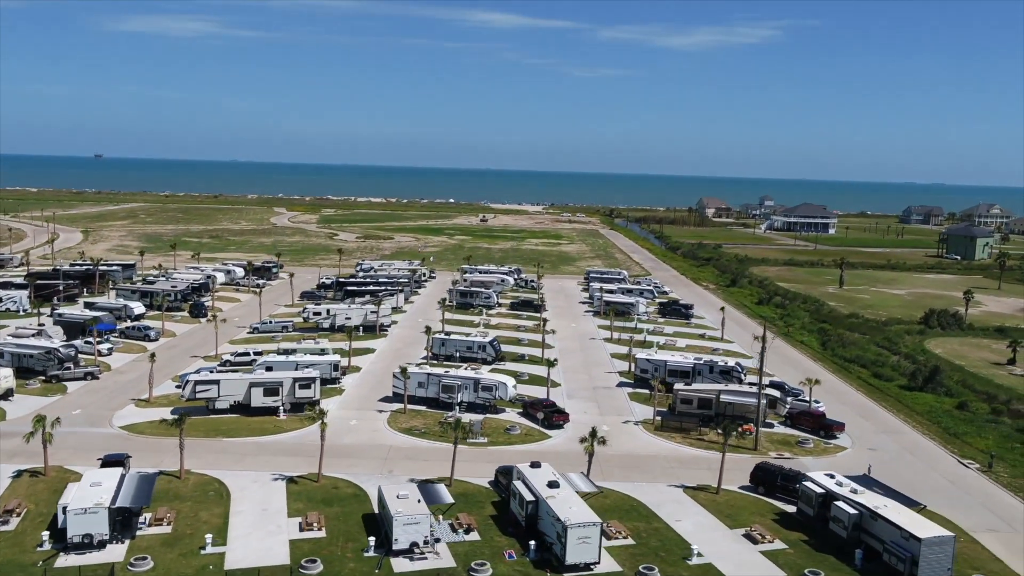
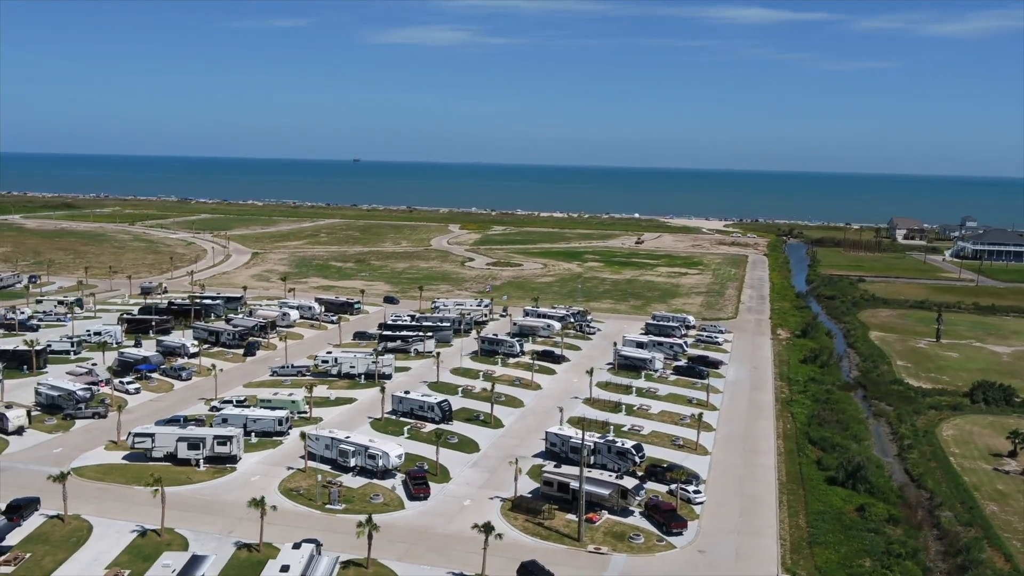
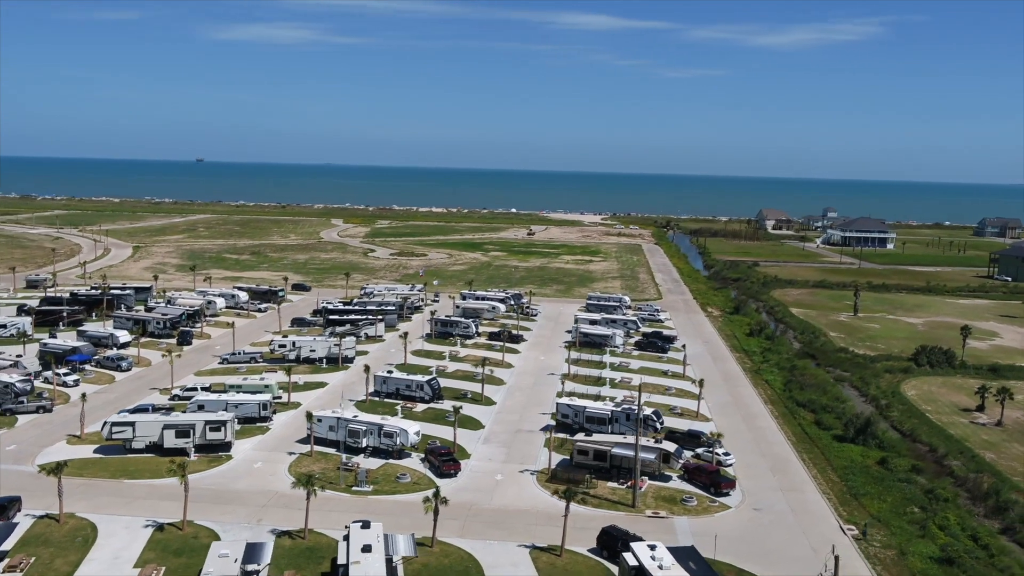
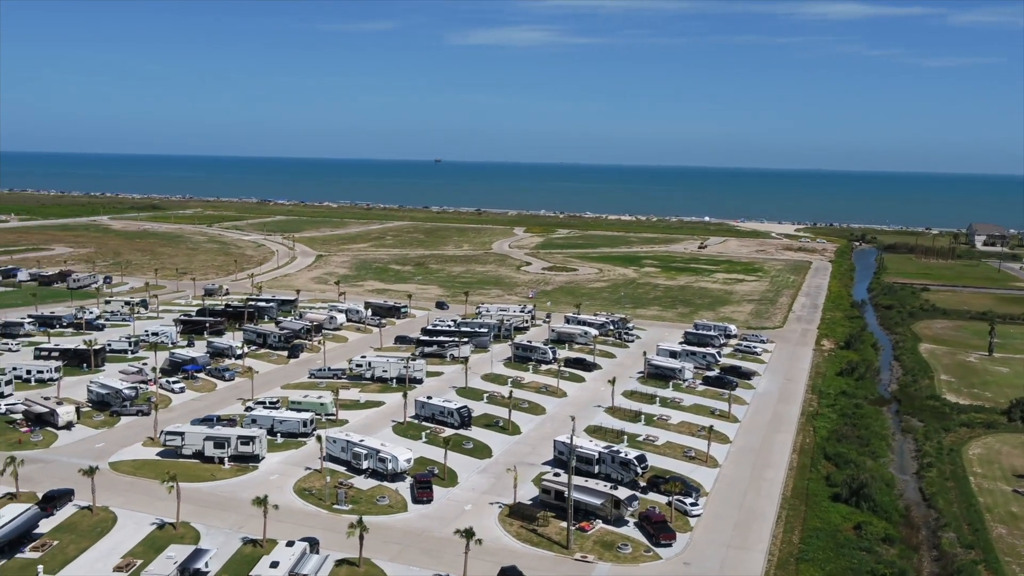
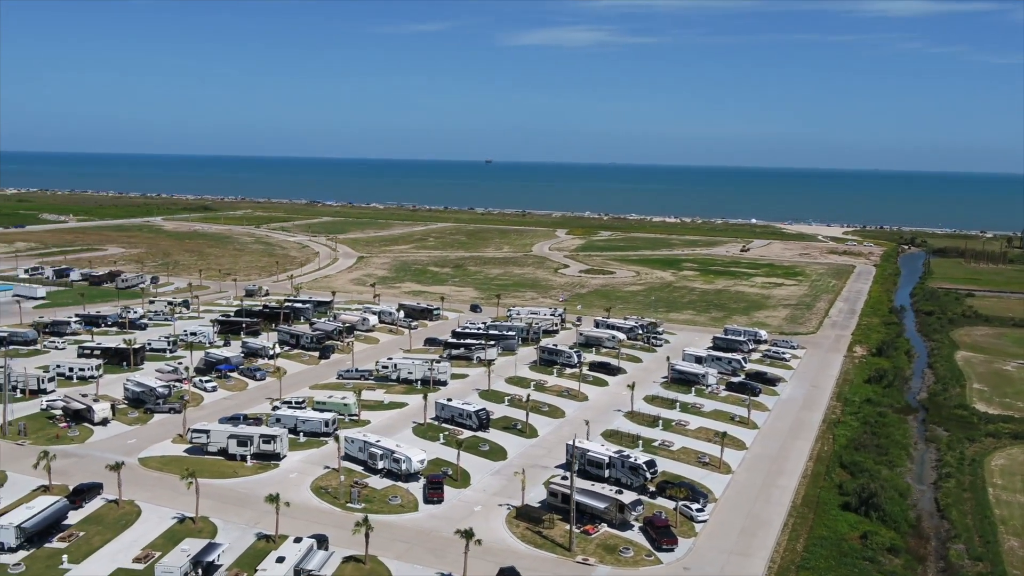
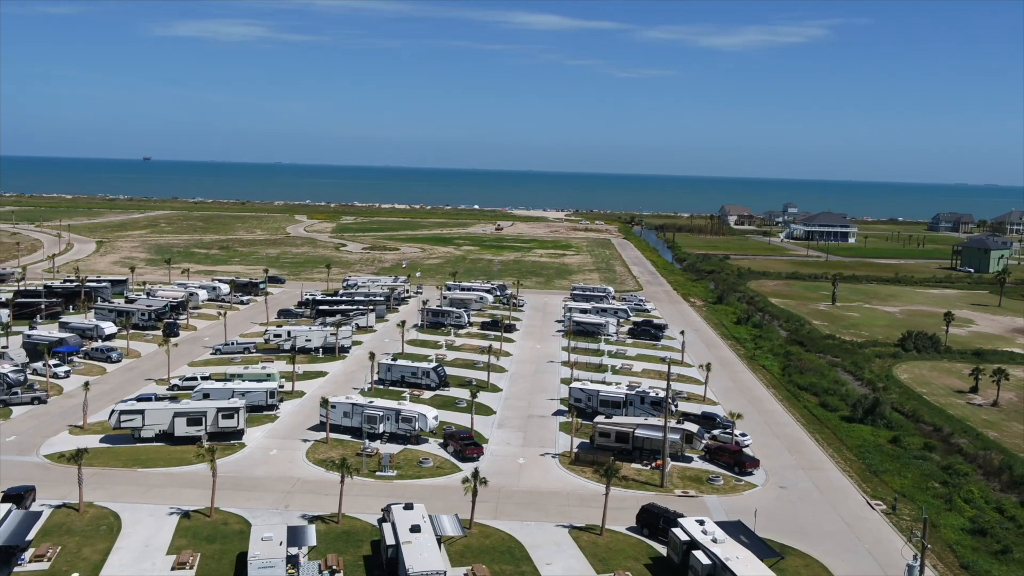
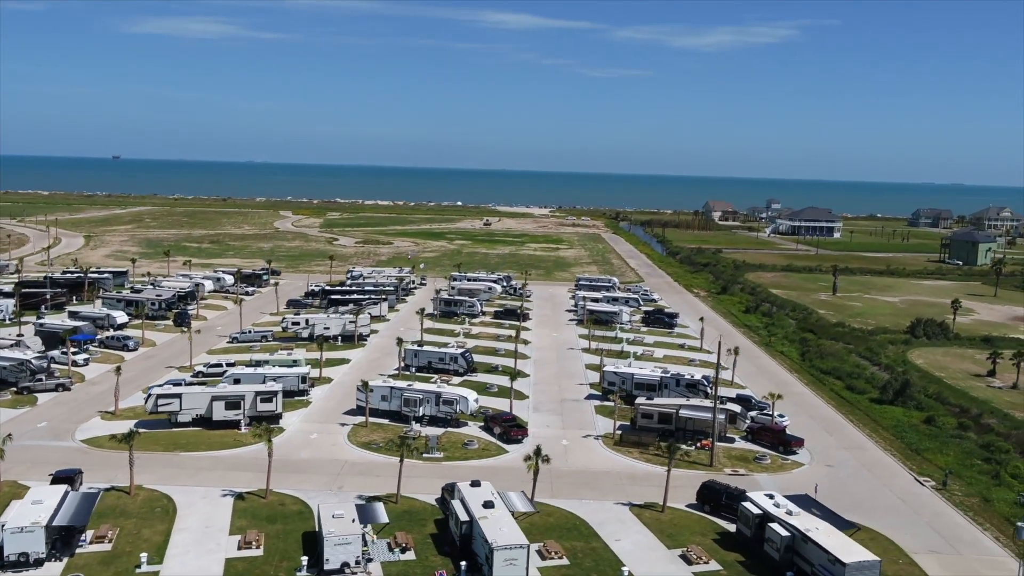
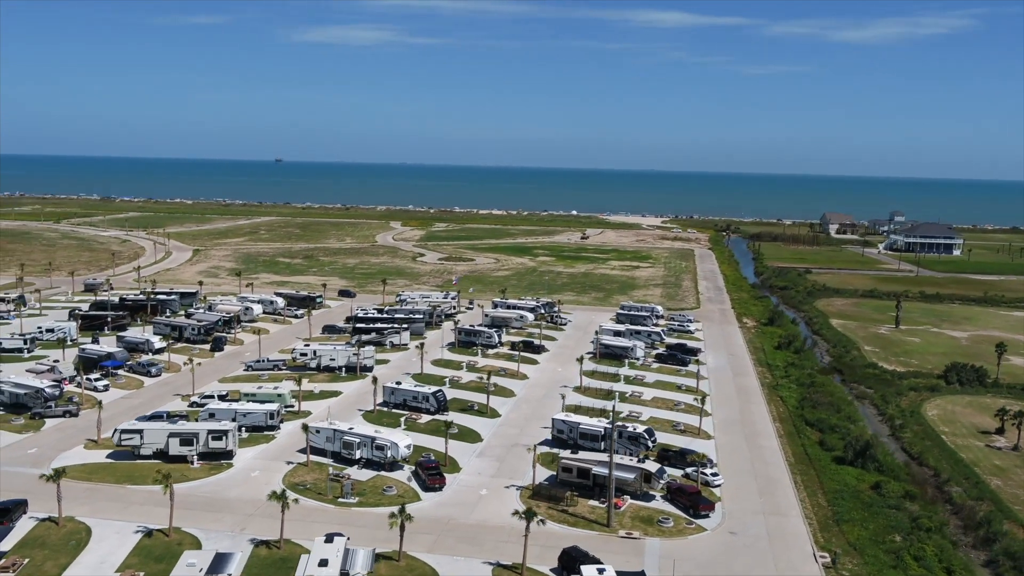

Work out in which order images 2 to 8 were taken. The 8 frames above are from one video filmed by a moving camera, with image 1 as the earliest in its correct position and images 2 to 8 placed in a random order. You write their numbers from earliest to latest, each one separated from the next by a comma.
7, 6, 3, 8, 2, 4, 5
